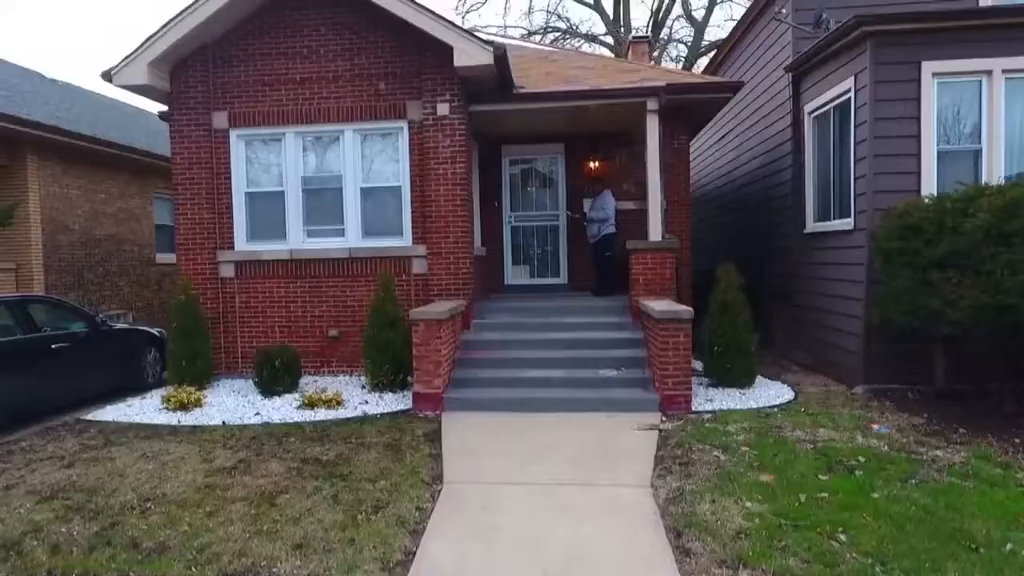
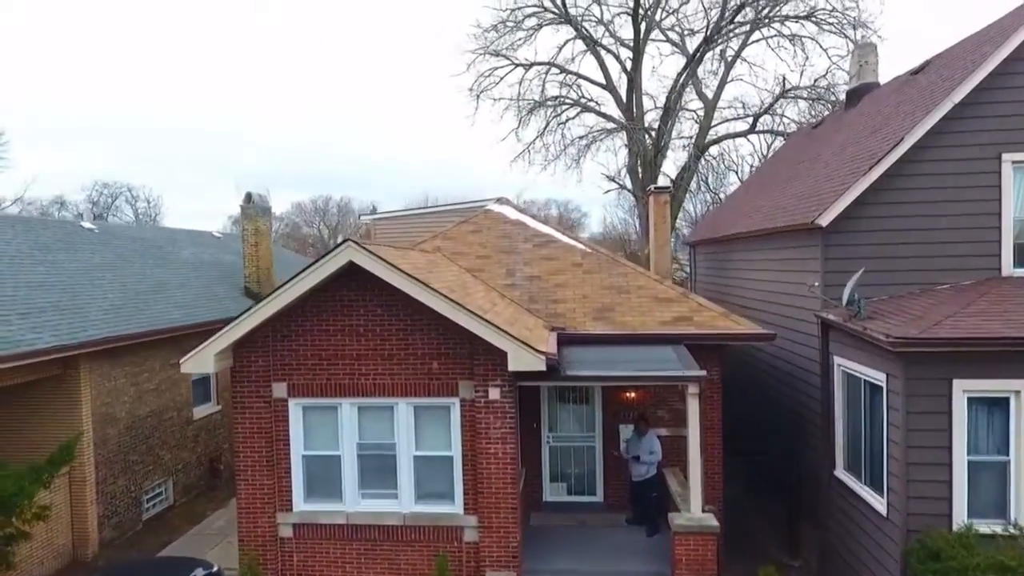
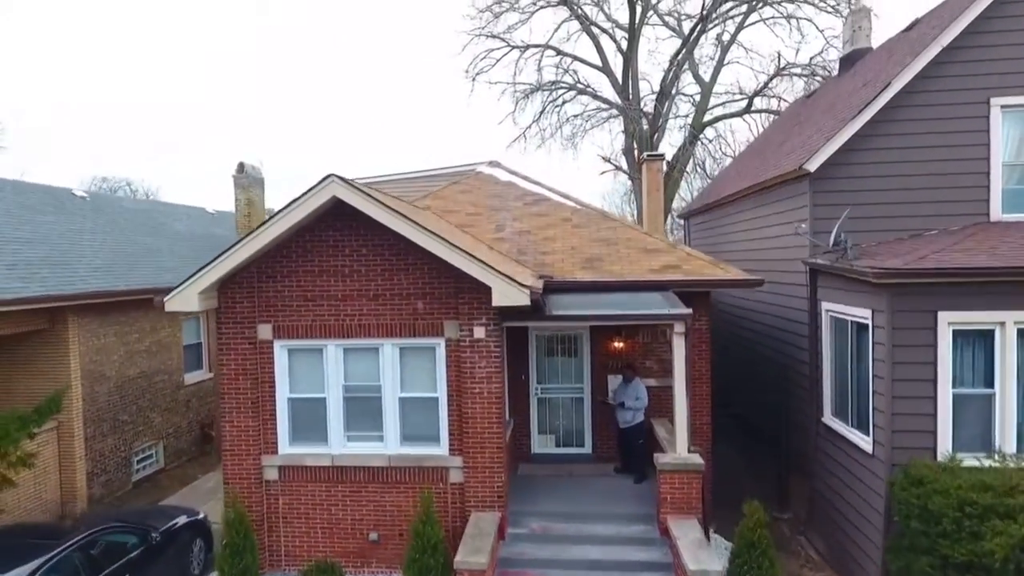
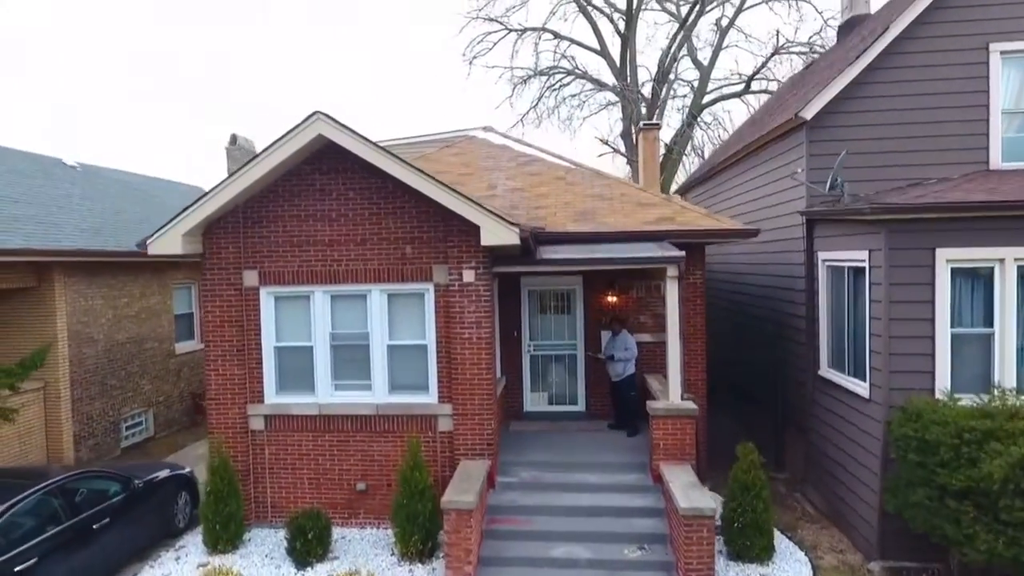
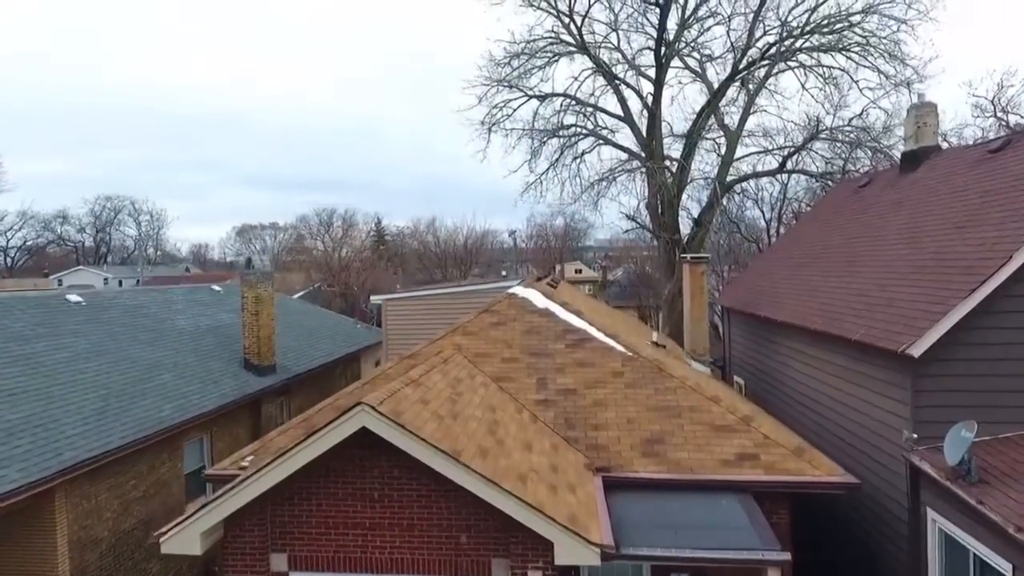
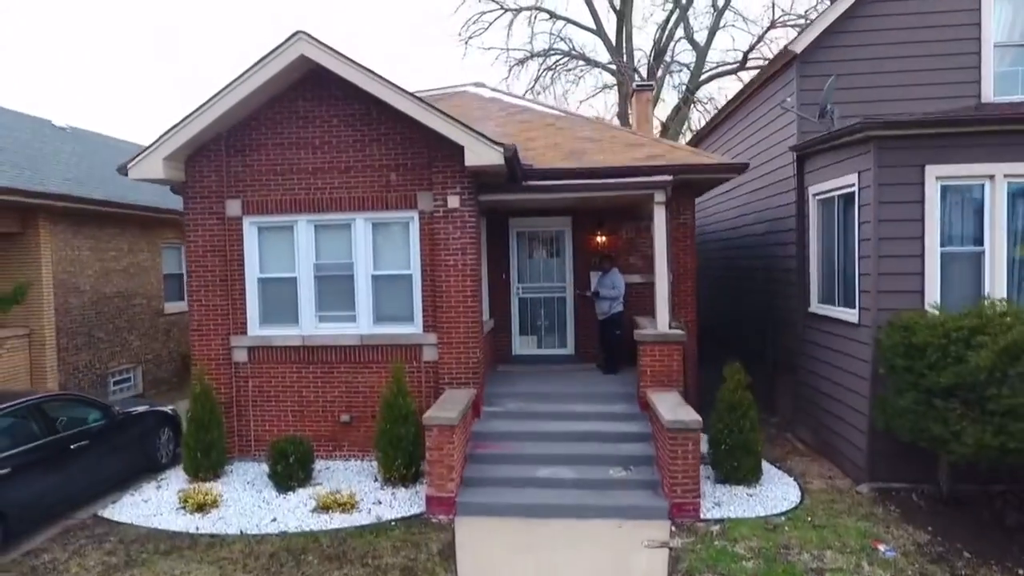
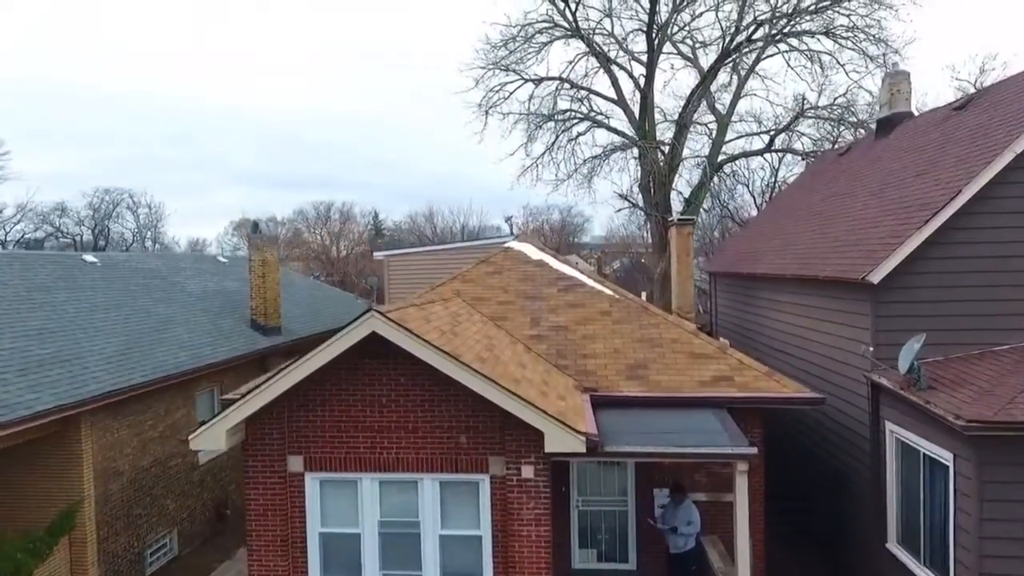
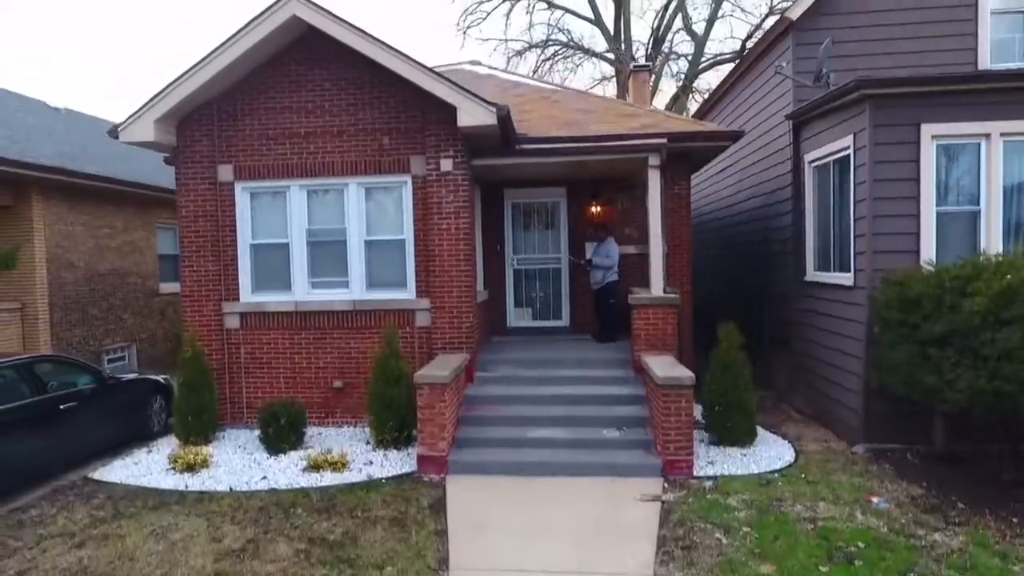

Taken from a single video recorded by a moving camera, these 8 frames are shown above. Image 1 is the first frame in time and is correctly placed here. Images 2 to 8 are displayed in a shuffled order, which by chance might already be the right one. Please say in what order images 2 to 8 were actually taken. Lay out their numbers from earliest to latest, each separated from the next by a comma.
8, 6, 4, 3, 2, 7, 5
